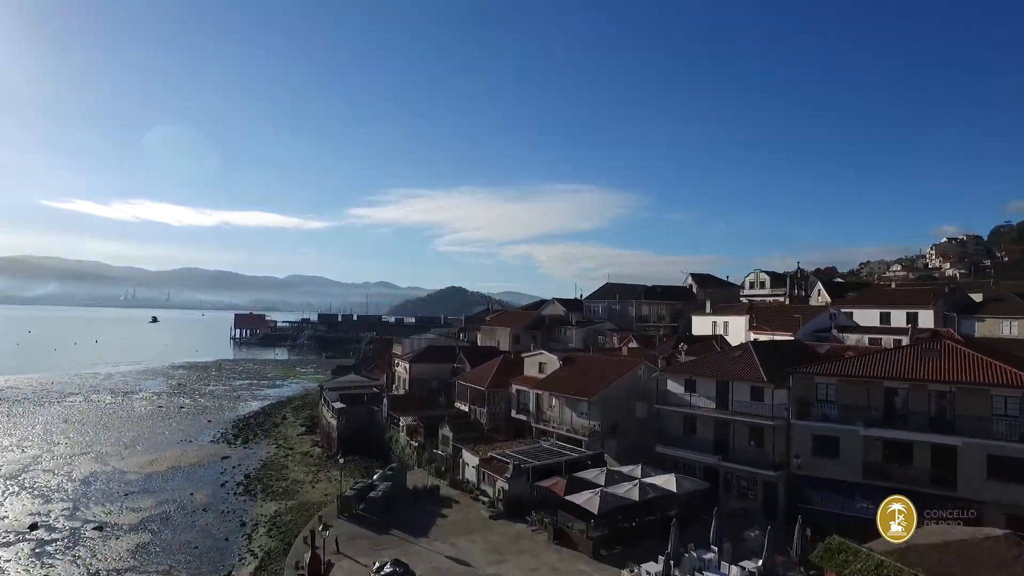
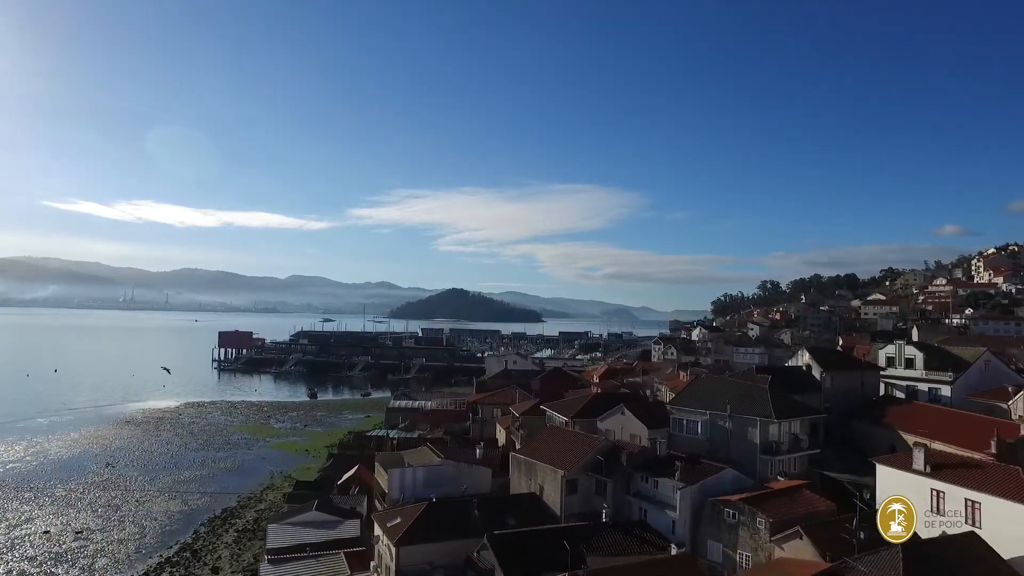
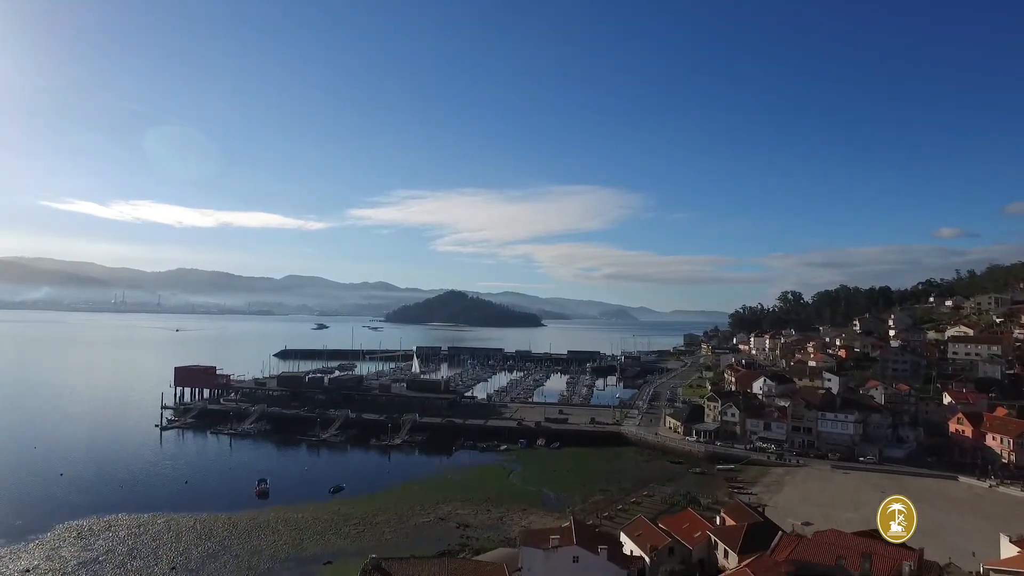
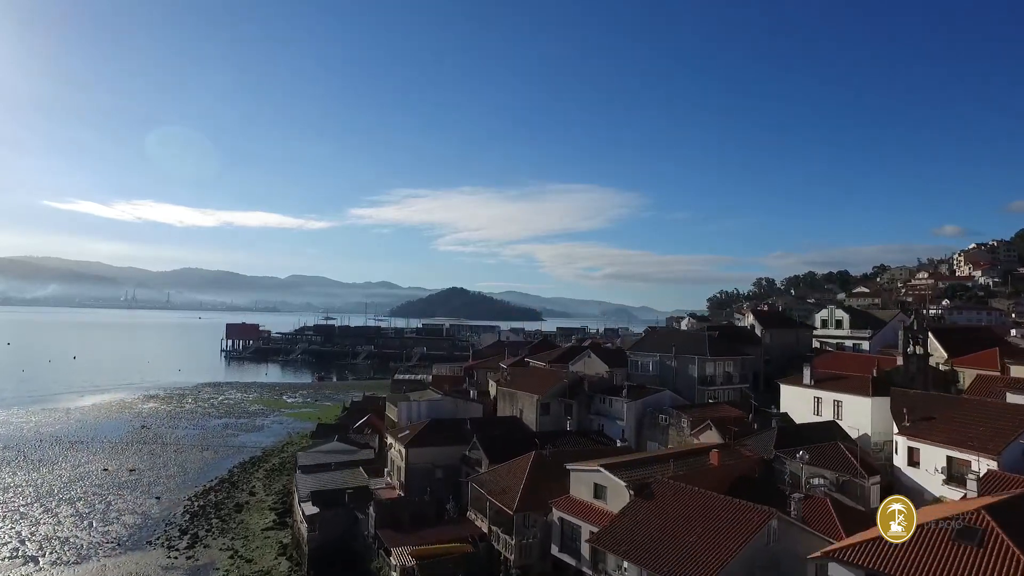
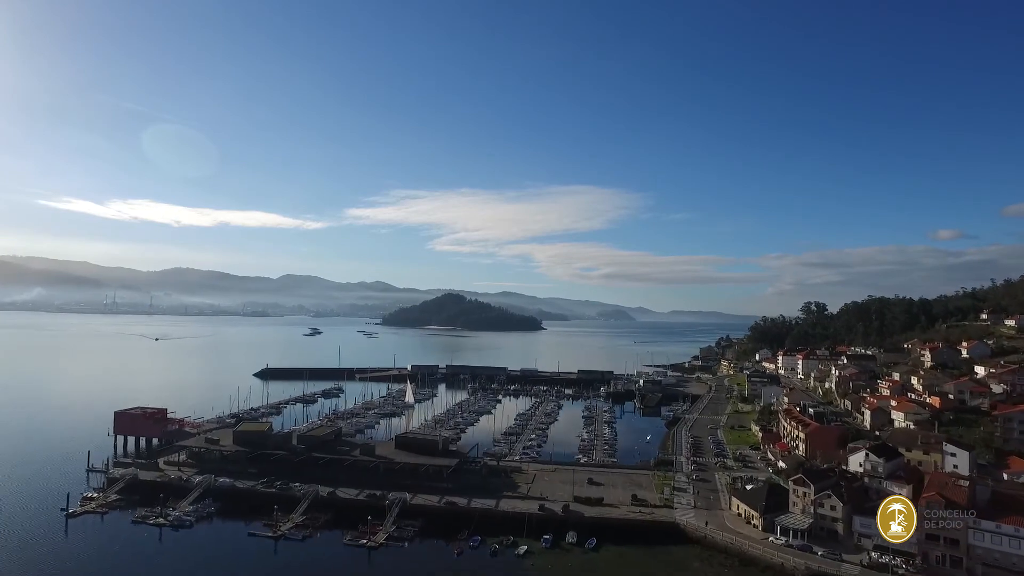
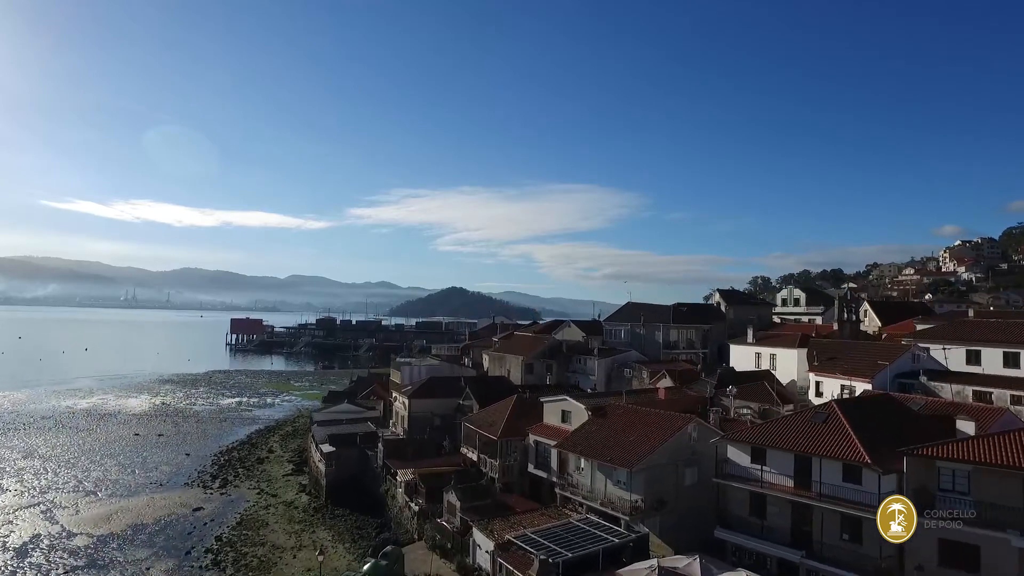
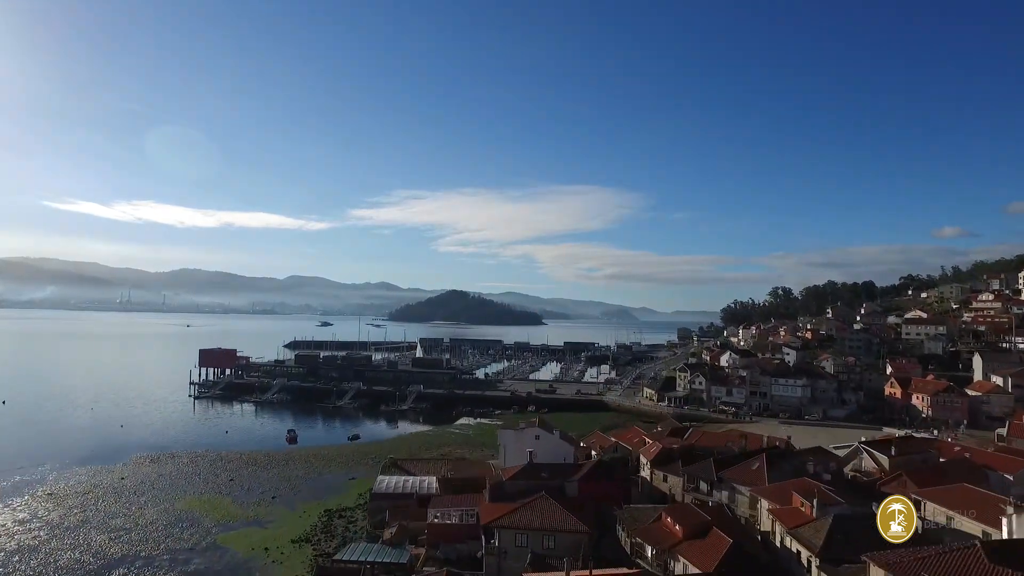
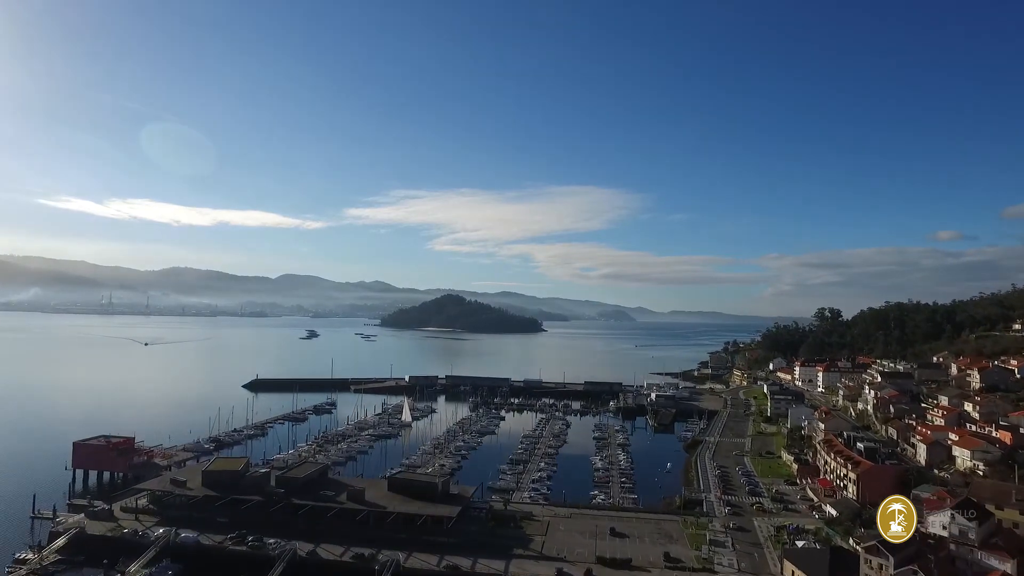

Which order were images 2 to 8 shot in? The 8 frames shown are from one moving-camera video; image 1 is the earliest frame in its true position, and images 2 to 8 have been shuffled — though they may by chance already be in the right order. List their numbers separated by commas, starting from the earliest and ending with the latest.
6, 4, 2, 7, 3, 5, 8
